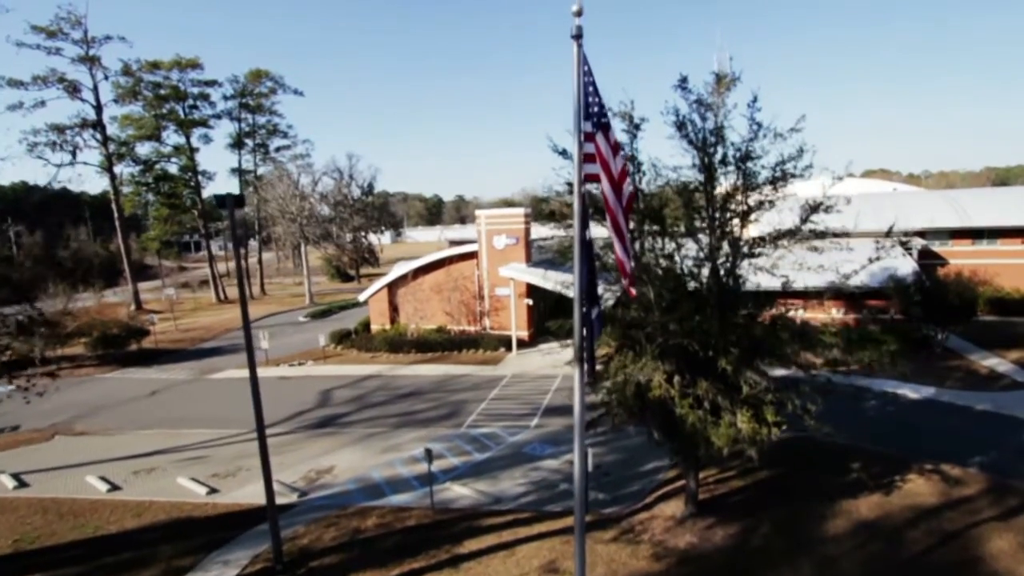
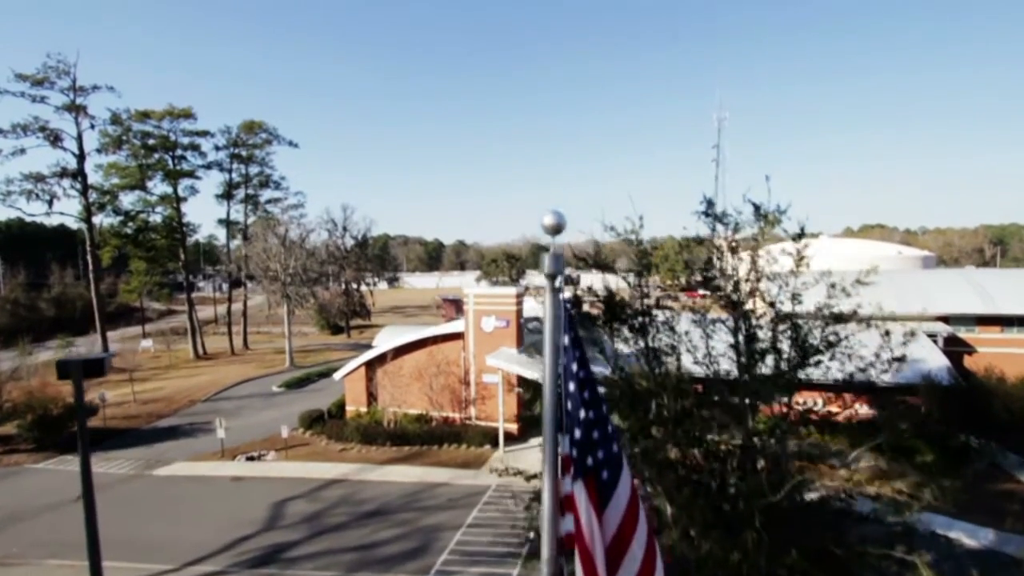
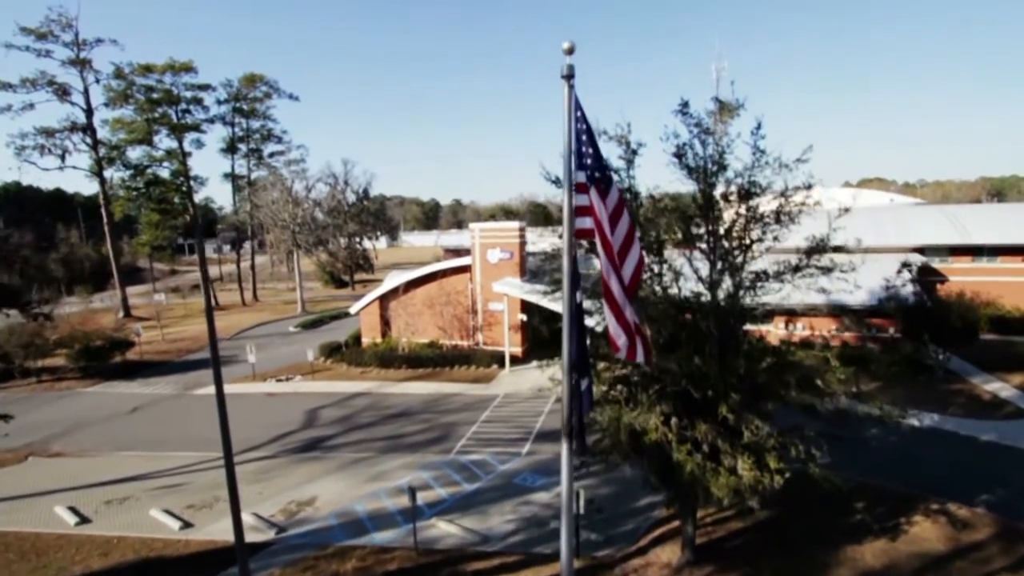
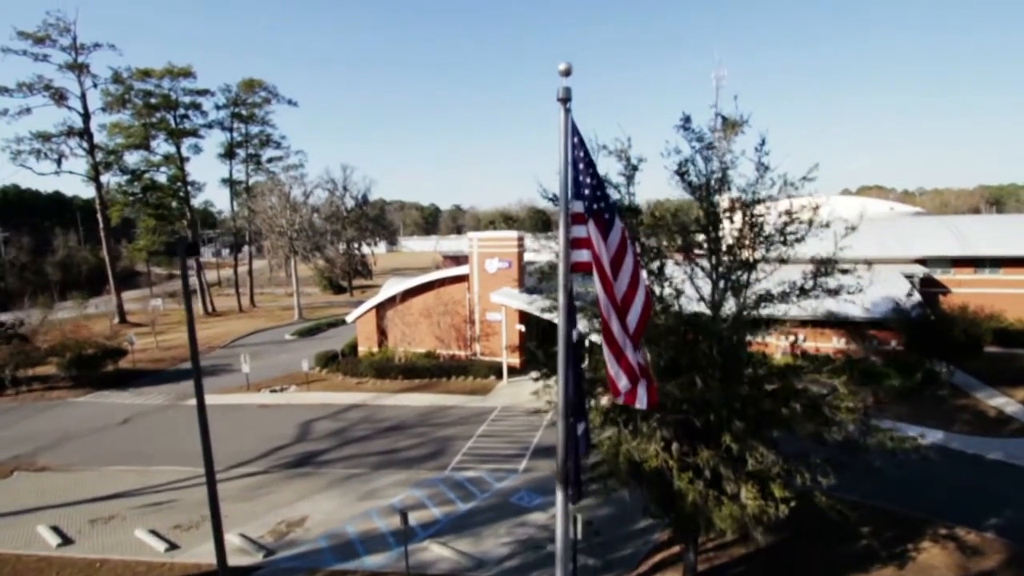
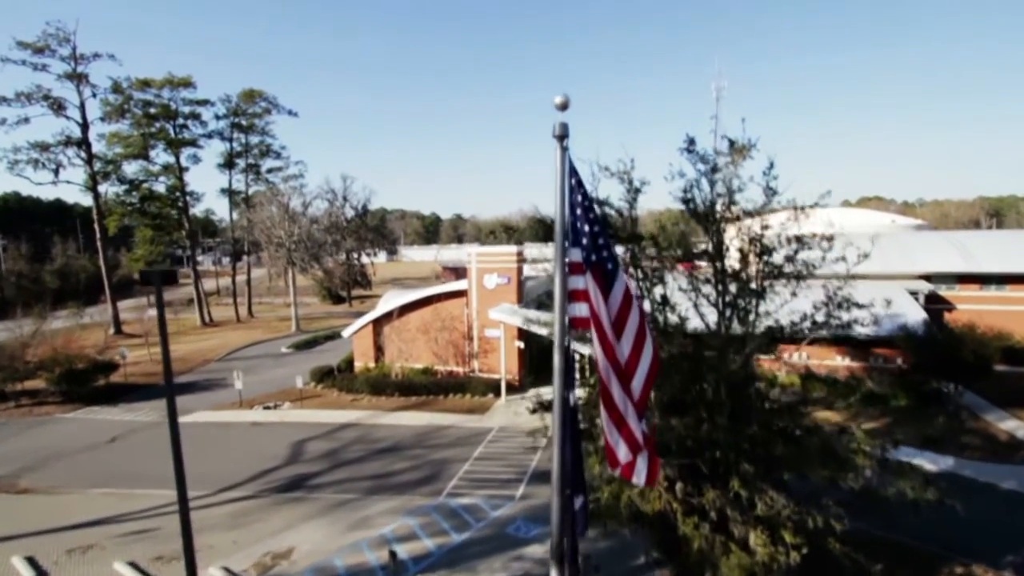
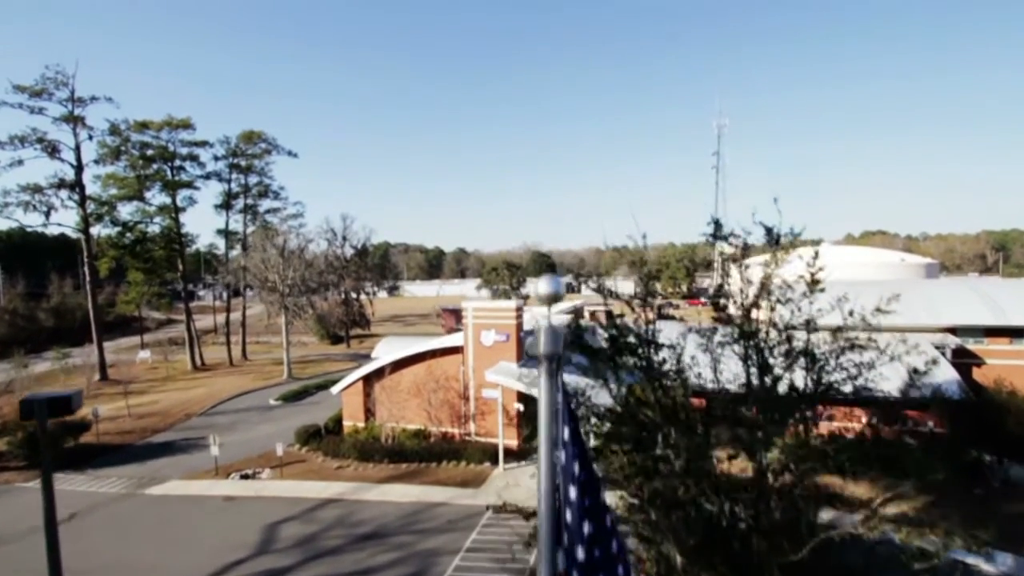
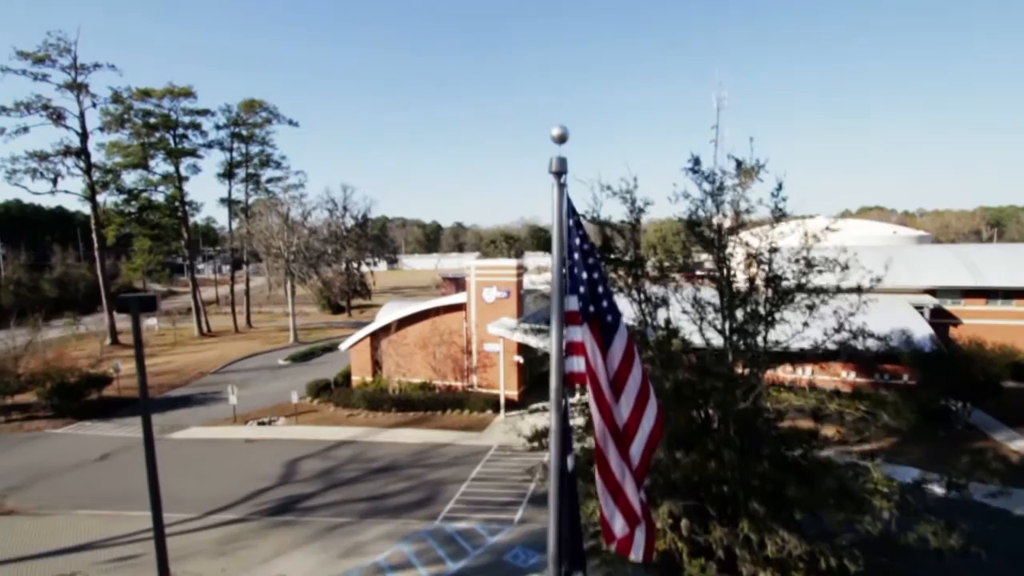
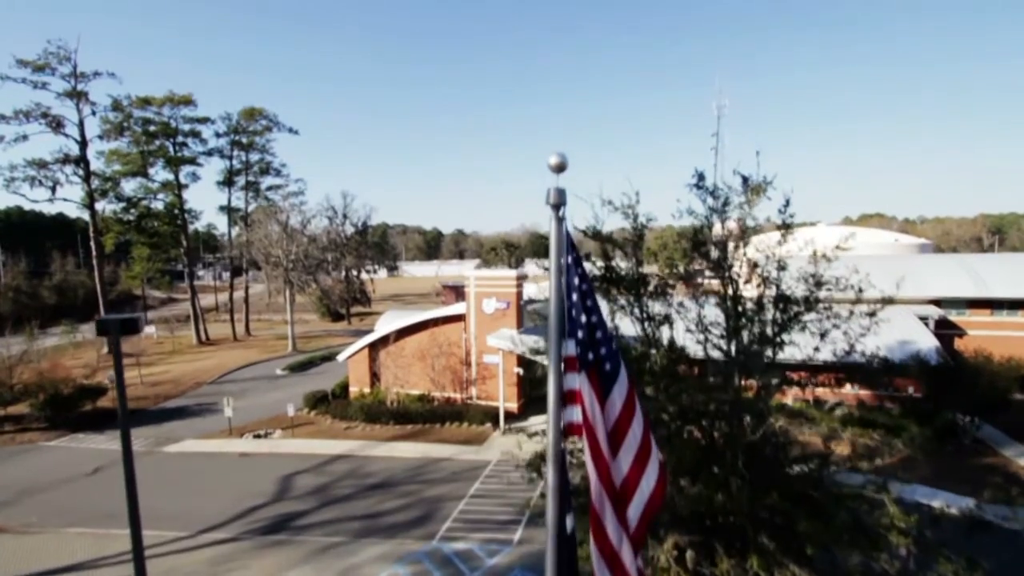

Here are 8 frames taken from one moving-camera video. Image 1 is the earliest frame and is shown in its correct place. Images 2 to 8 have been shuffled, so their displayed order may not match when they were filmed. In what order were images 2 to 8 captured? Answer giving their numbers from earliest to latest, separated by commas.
3, 4, 5, 7, 8, 2, 6
